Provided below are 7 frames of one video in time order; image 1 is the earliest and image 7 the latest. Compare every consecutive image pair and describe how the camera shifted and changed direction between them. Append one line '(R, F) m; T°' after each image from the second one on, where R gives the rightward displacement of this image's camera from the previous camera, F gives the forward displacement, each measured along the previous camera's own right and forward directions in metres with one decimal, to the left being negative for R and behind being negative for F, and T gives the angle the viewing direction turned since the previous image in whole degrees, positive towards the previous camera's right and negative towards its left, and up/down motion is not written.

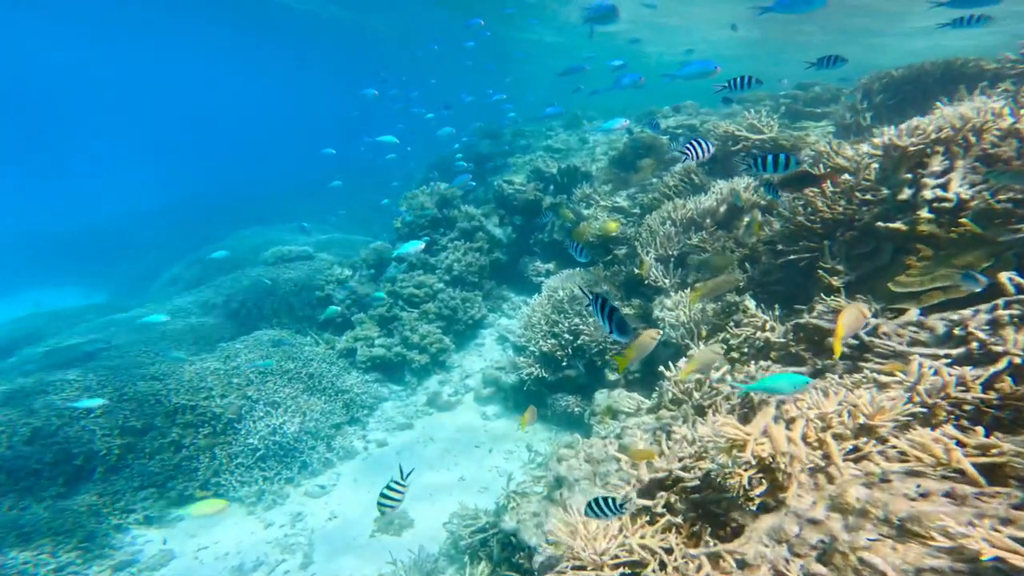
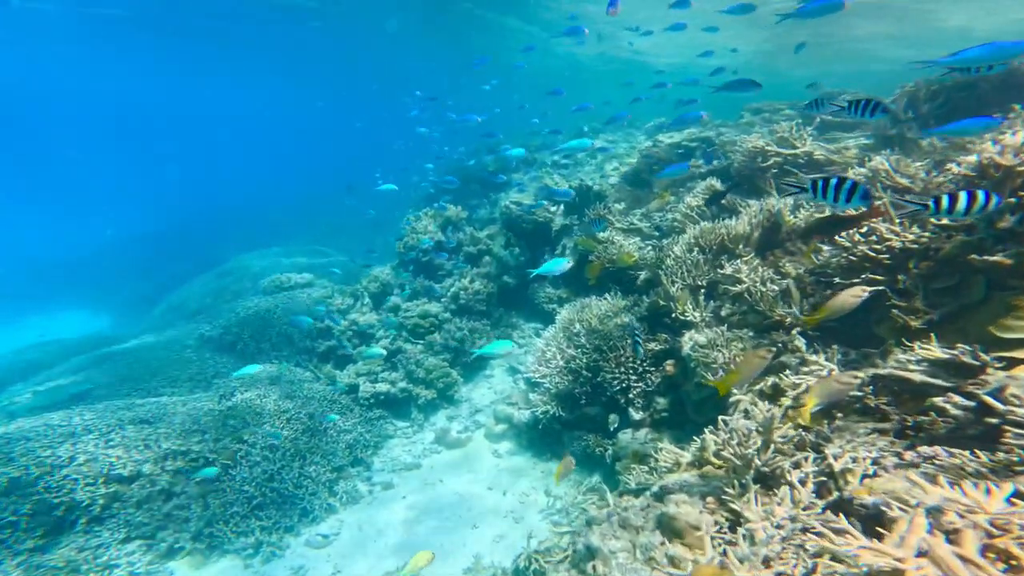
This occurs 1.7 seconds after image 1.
(-0.2, +0.5) m; 0°
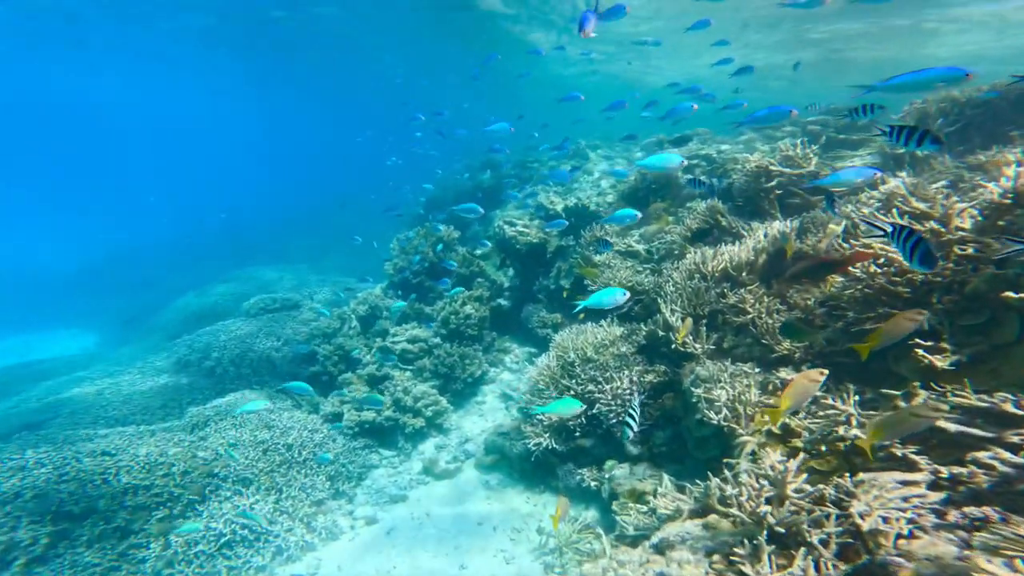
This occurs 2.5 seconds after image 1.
(+0.1, +0.3) m; 0°
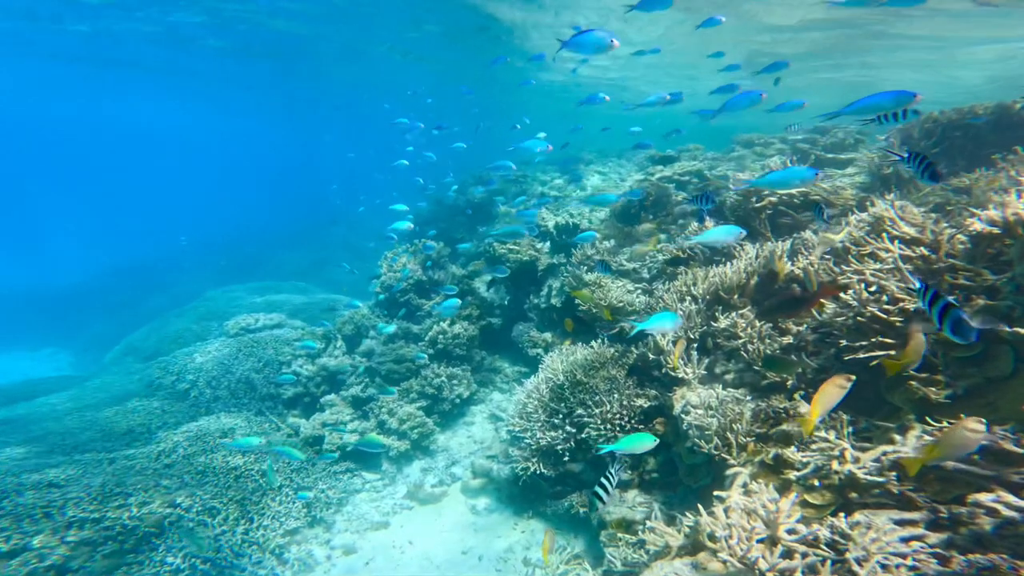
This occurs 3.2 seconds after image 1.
(+0.1, +0.1) m; +1°
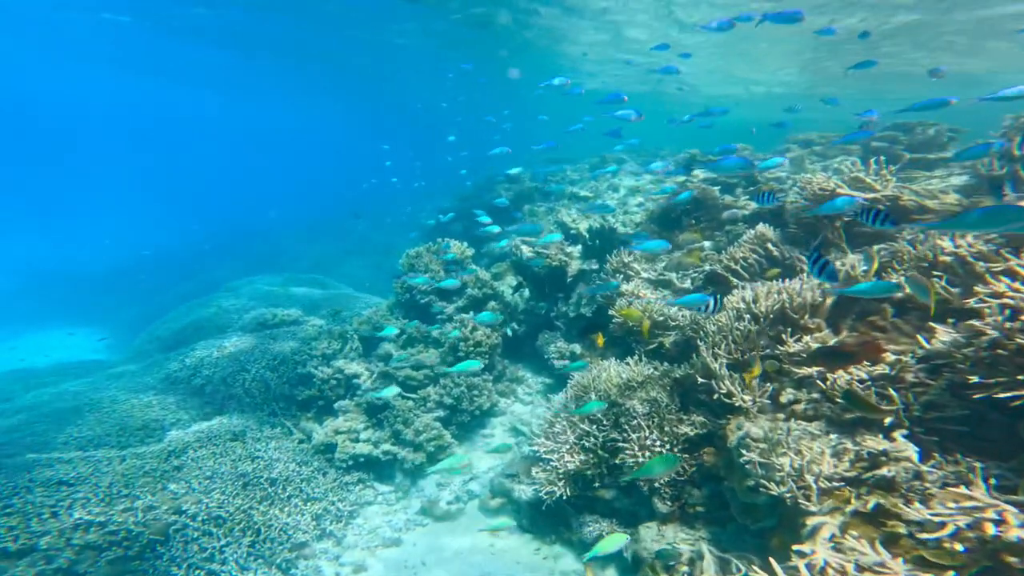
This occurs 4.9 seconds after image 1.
(-0.2, +0.6) m; -3°
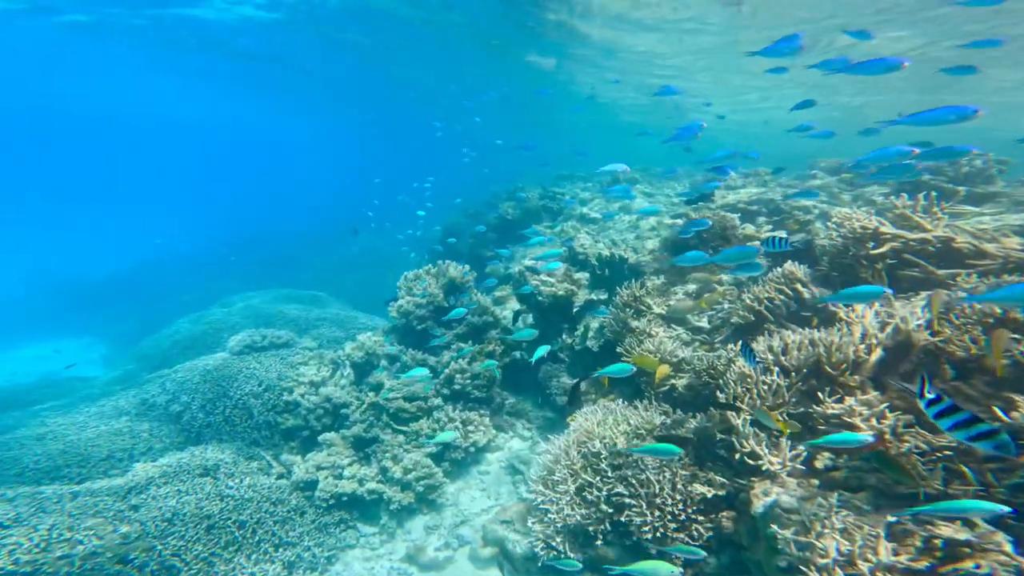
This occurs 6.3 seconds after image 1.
(+0.1, +0.5) m; -1°
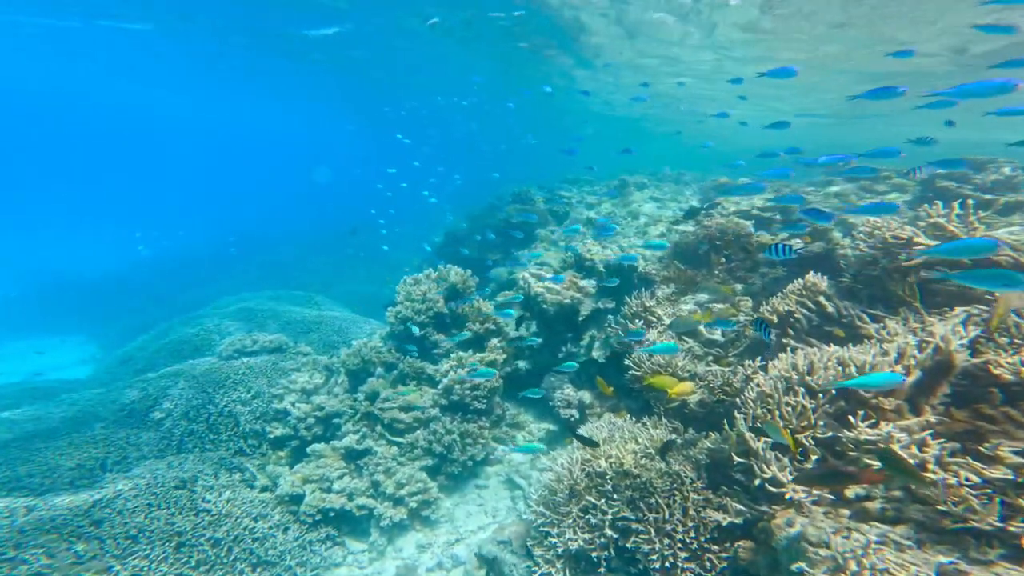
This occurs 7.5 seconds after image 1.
(0.0, +0.3) m; 0°
